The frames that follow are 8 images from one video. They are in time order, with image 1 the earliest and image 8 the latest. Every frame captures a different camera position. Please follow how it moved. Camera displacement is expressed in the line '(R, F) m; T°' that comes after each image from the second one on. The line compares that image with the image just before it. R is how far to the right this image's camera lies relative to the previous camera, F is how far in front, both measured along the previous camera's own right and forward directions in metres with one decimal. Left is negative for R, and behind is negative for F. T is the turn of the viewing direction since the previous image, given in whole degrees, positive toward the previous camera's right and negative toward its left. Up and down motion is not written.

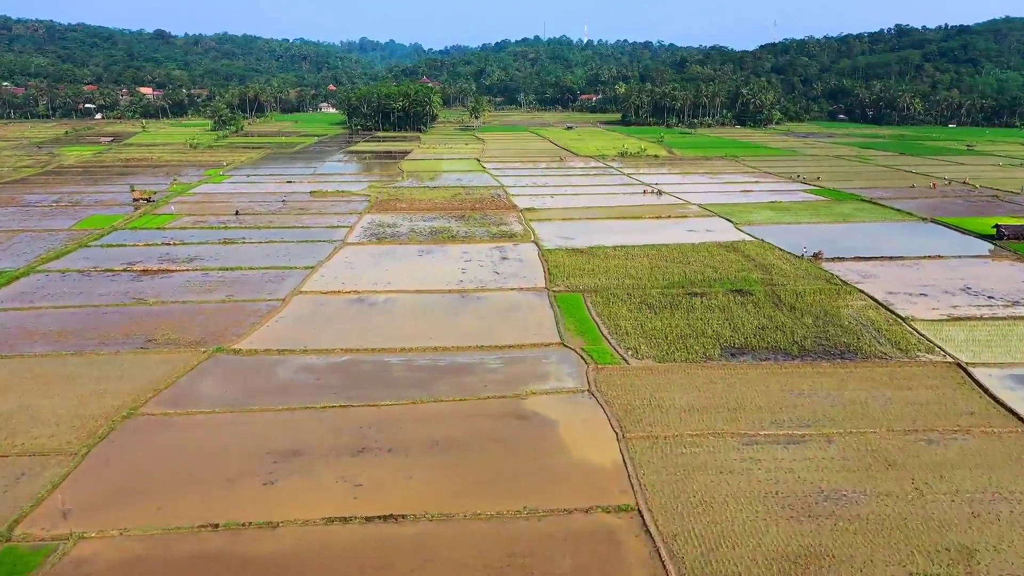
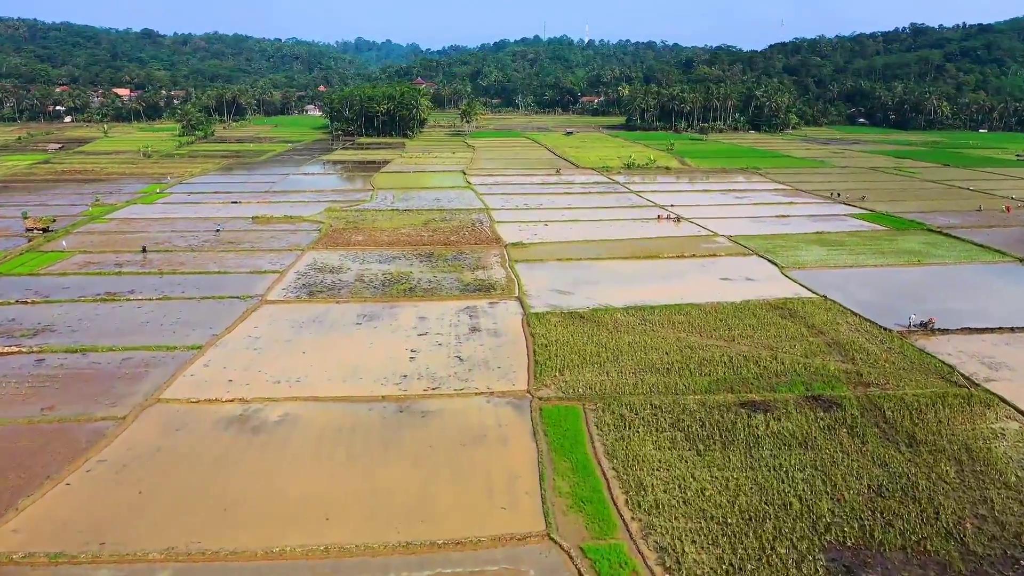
(+0.7, +7.3) m; 0°
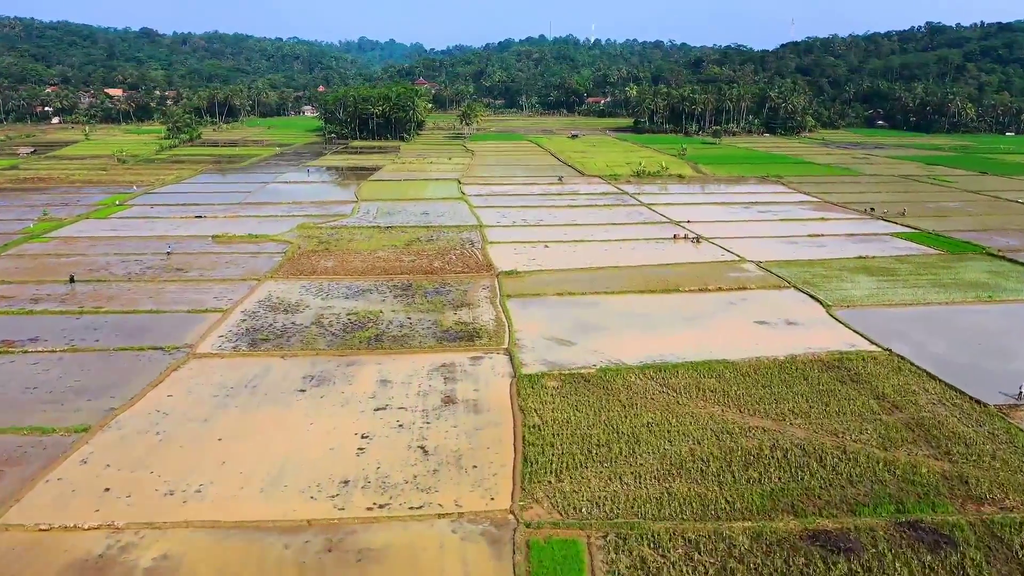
(+0.4, +4.2) m; 0°
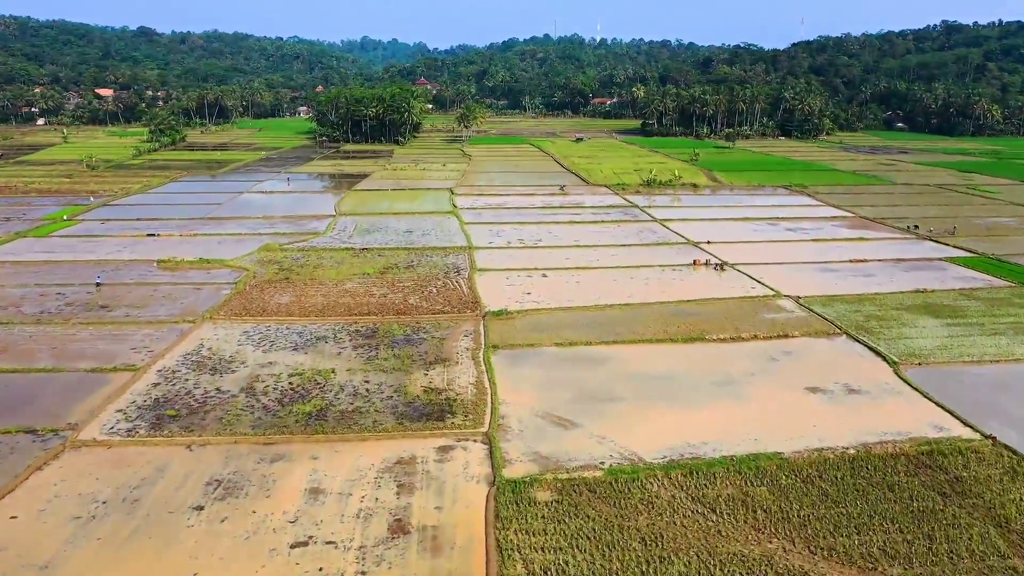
(+0.4, +4.2) m; 0°
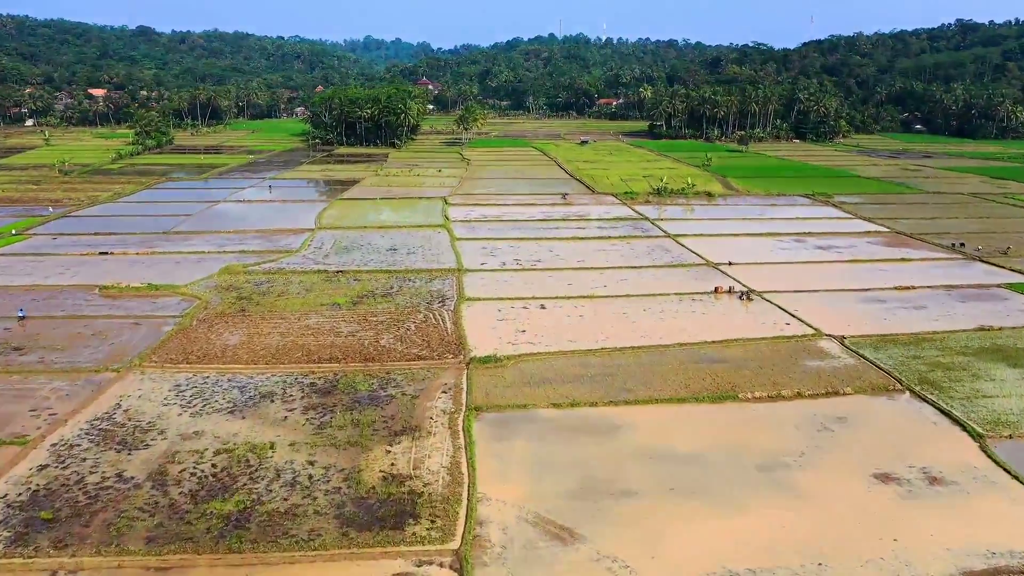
(+0.3, +3.4) m; 0°
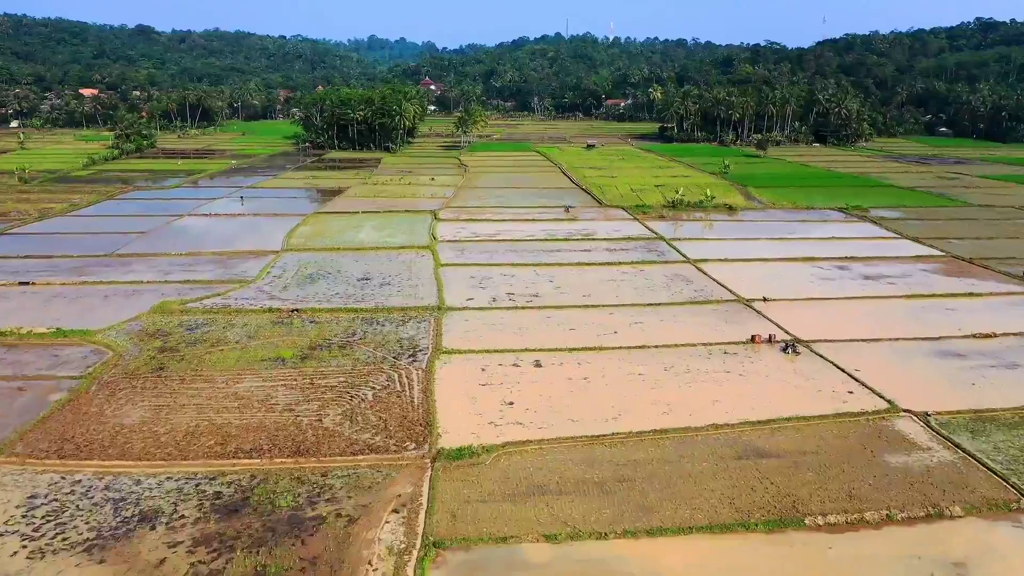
(+0.4, +4.2) m; 0°
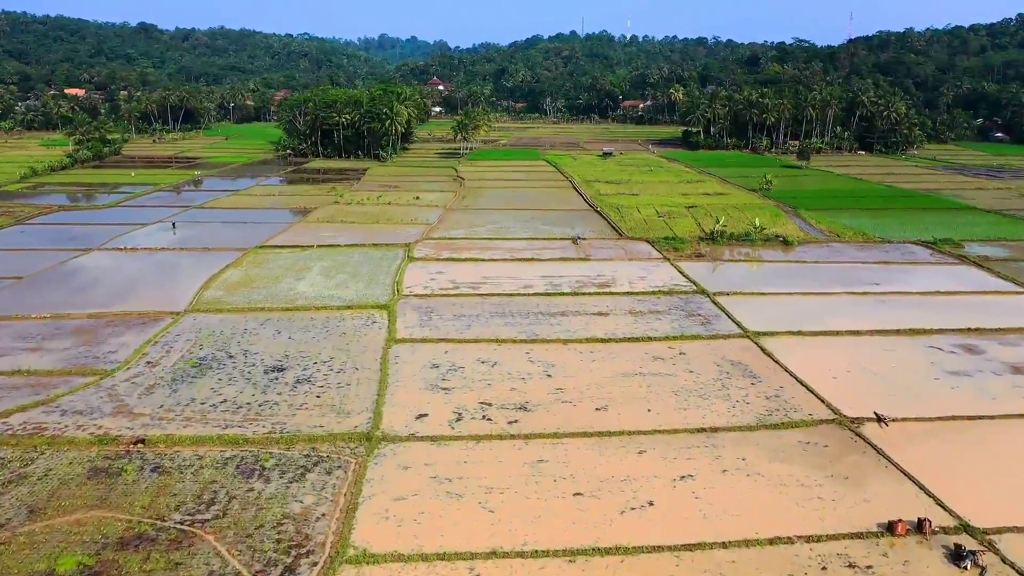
(+0.7, +7.7) m; -1°
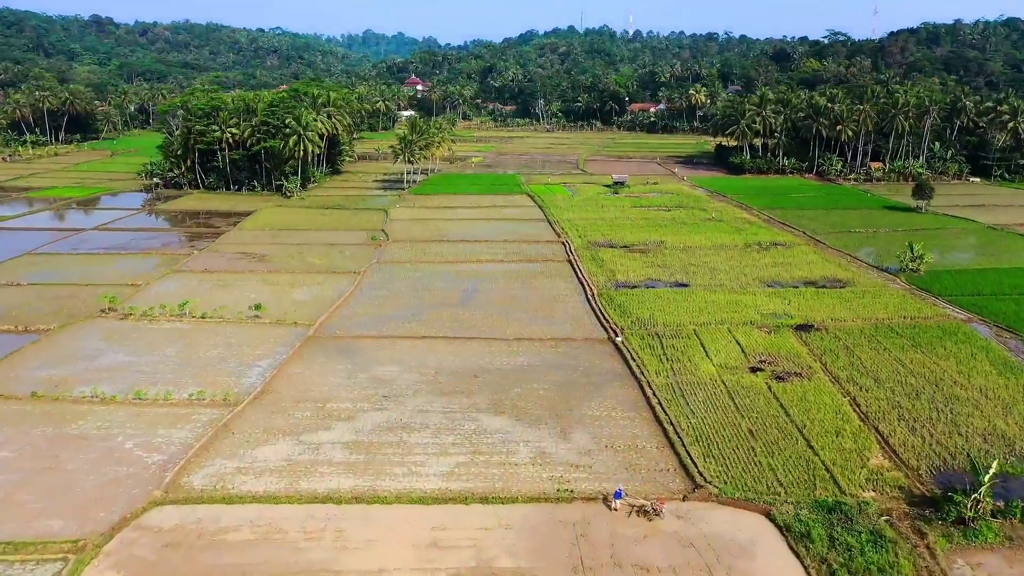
(+1.6, +19.0) m; 0°
